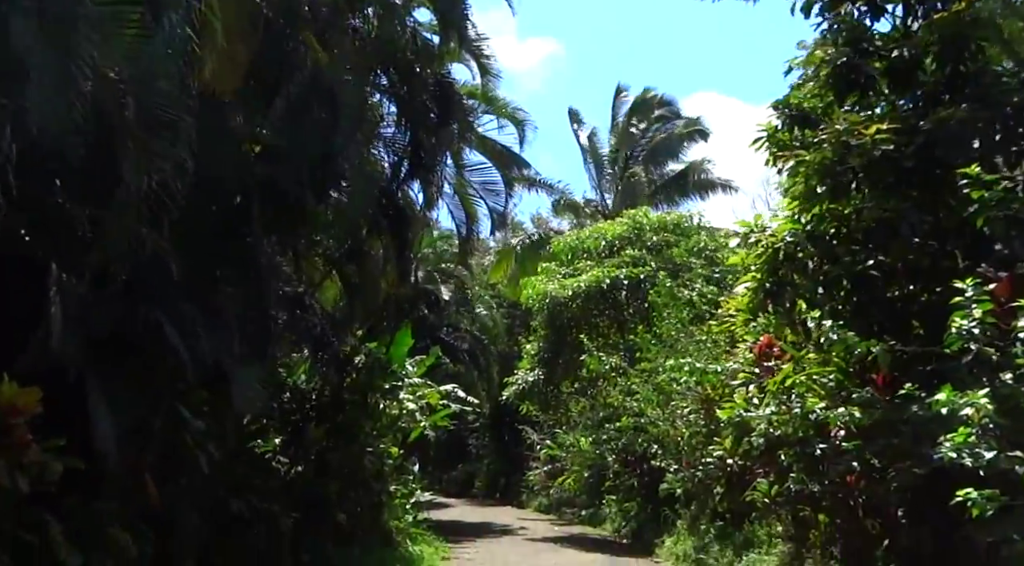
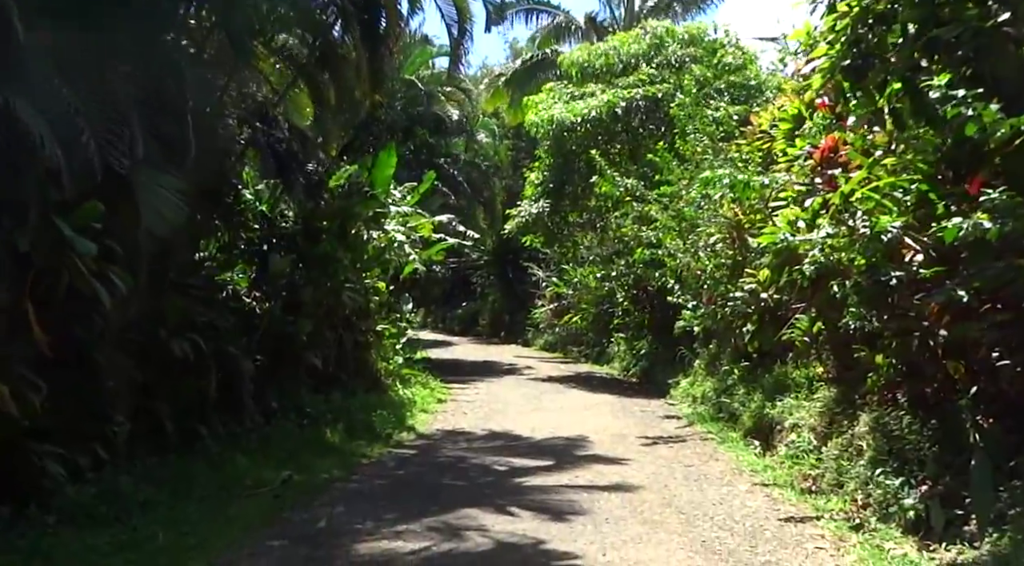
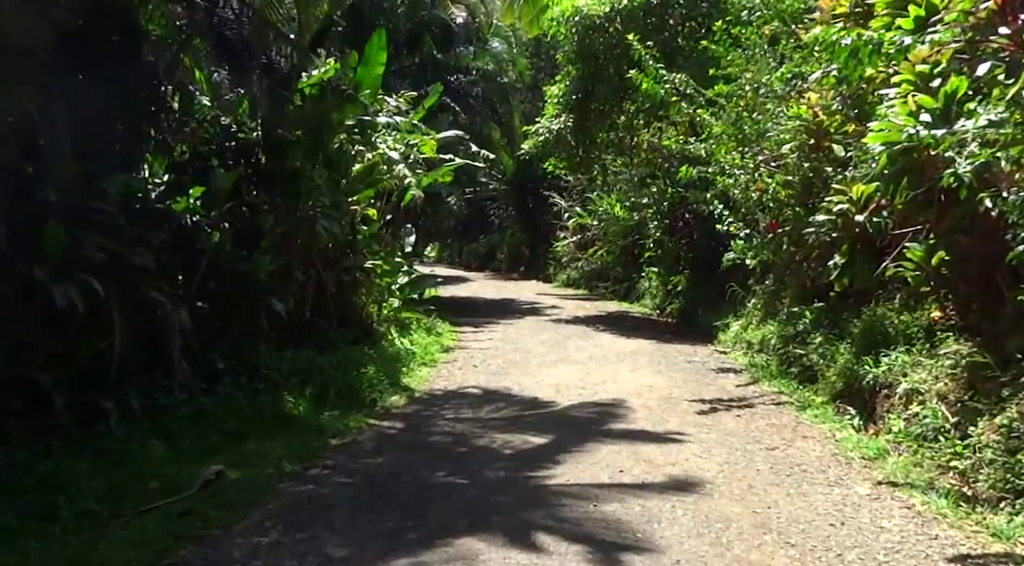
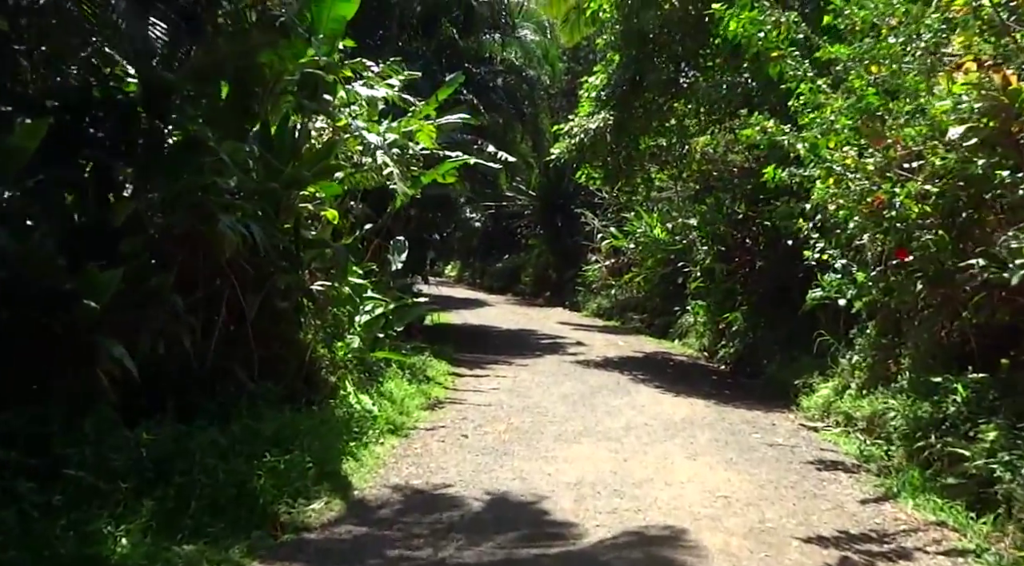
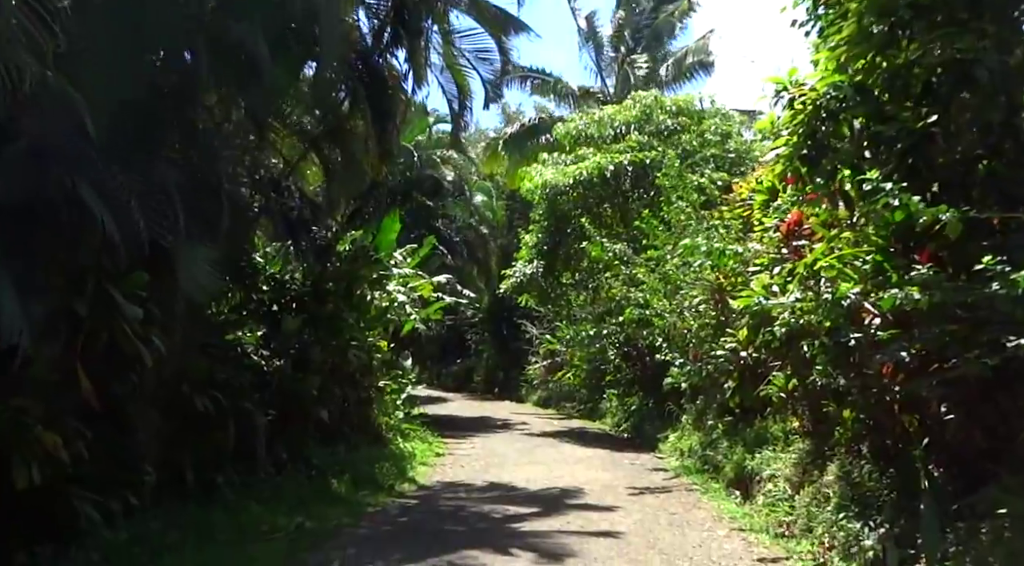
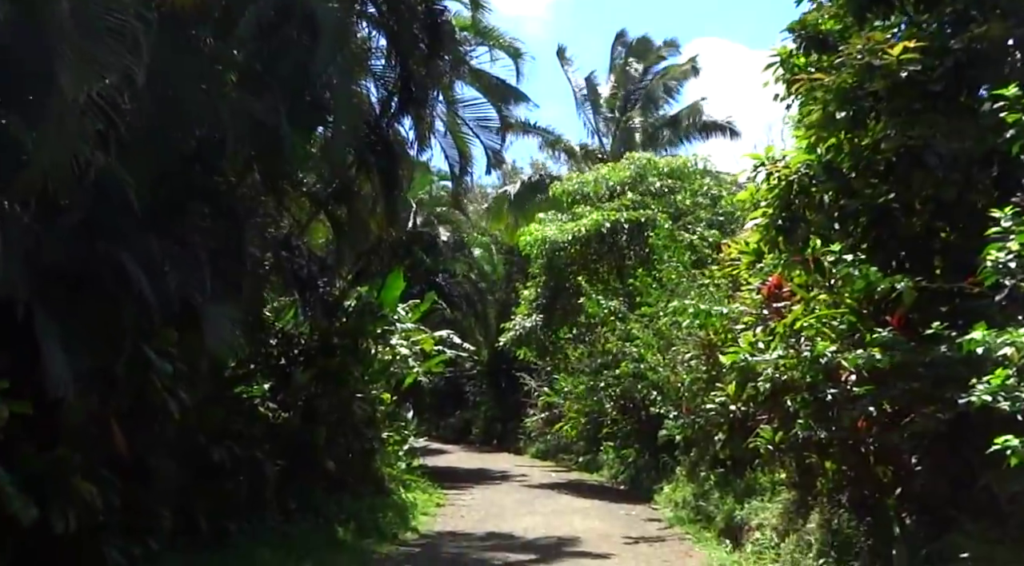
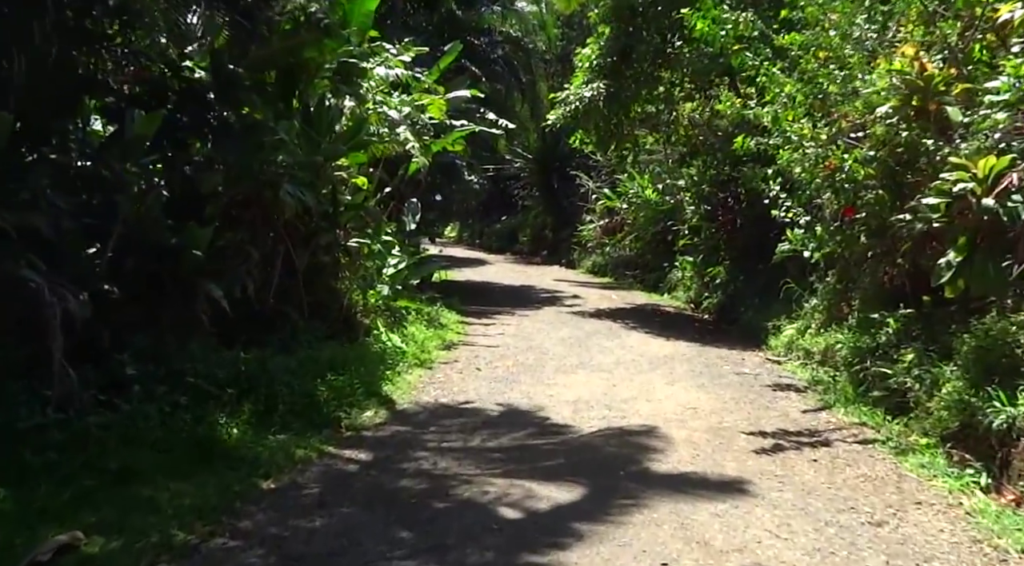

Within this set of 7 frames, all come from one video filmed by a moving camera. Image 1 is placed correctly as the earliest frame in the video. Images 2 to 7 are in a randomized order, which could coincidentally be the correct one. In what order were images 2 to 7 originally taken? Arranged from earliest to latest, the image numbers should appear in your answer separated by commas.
6, 5, 2, 3, 7, 4
